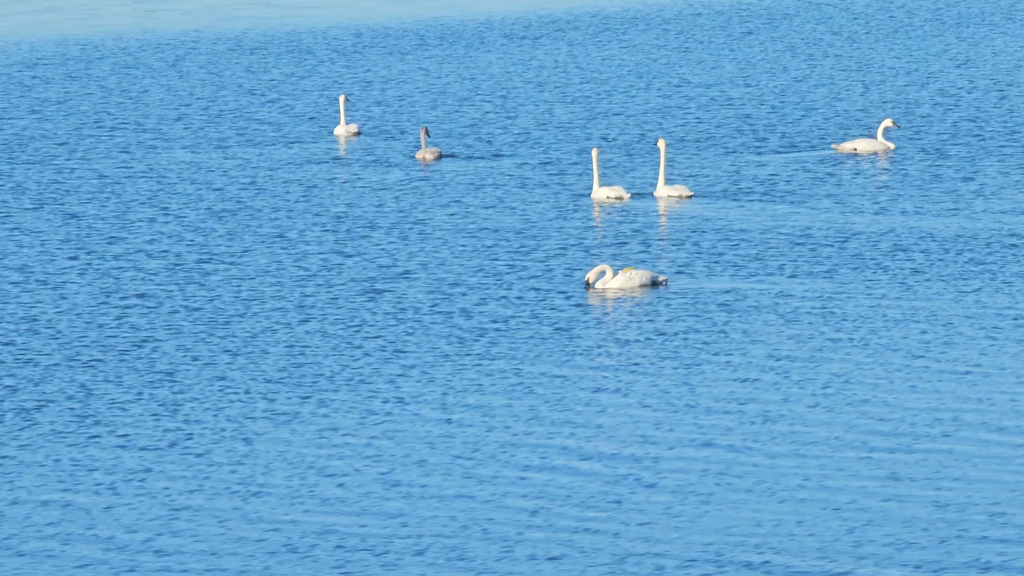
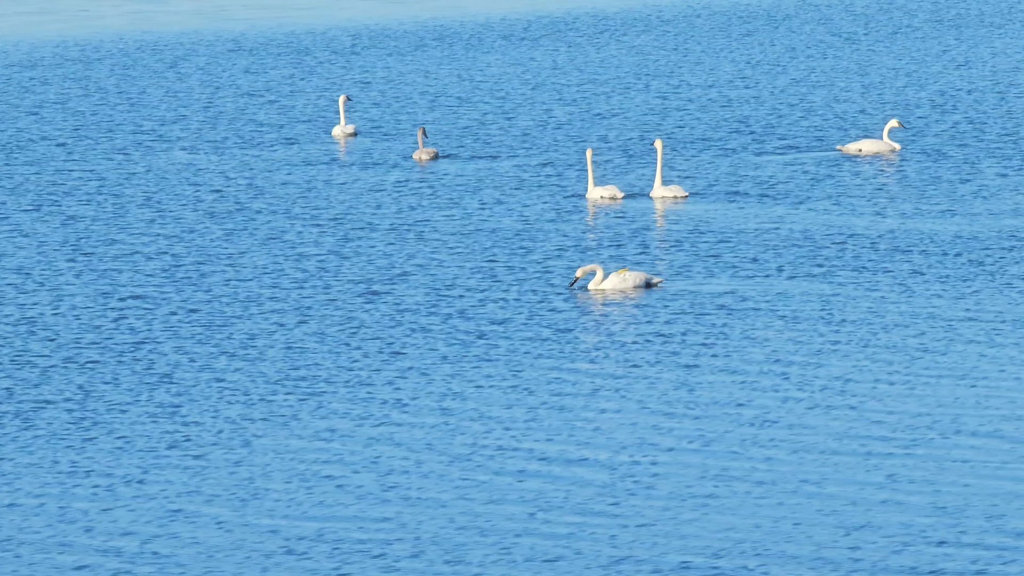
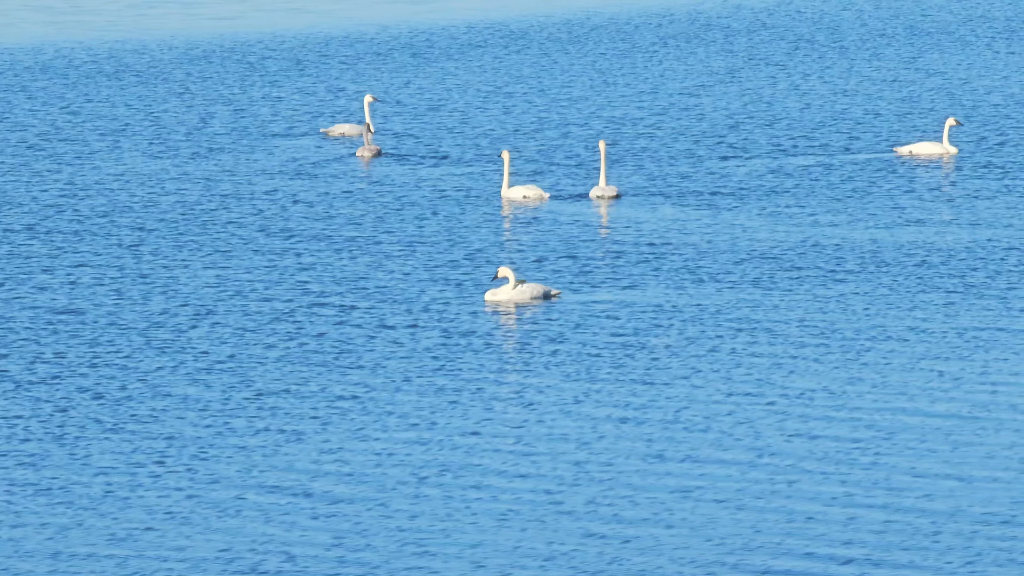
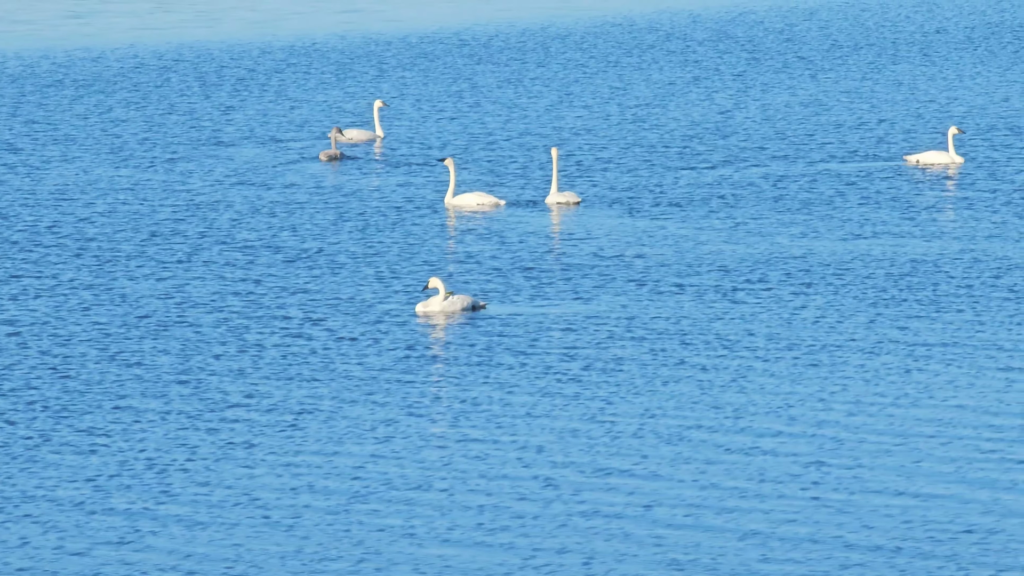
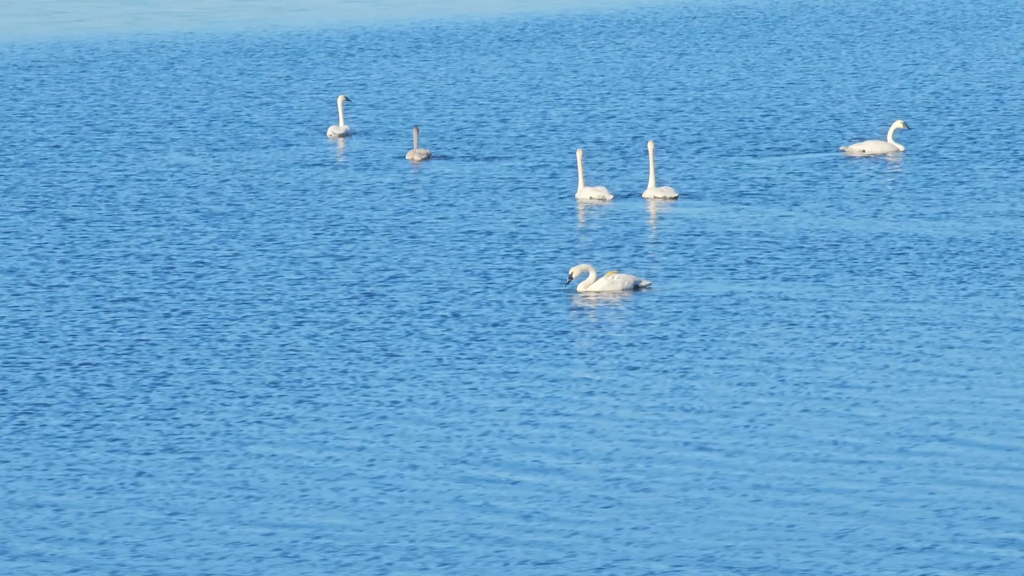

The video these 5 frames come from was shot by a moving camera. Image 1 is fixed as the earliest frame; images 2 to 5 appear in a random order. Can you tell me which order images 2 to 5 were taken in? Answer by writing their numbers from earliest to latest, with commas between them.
2, 5, 3, 4
